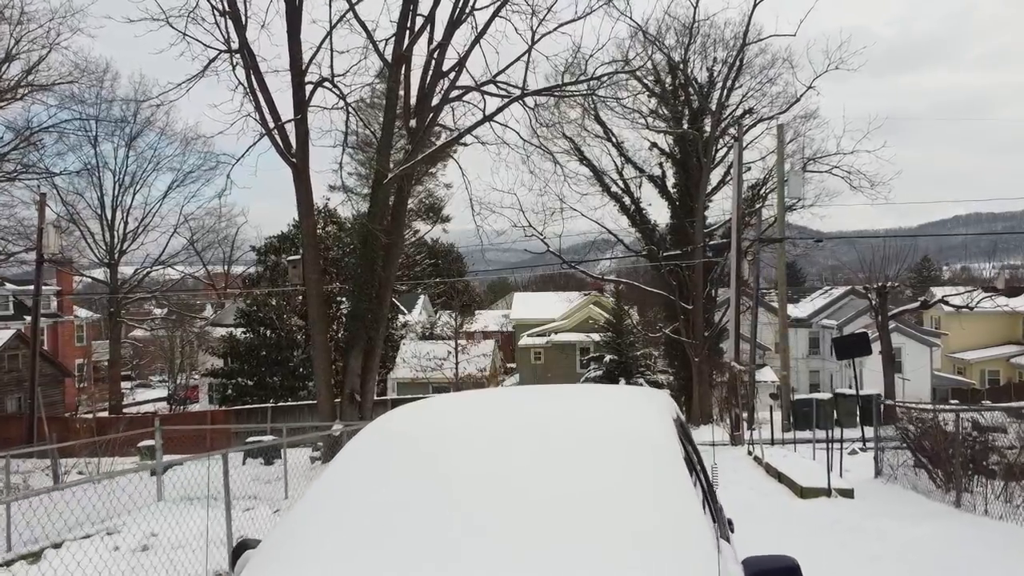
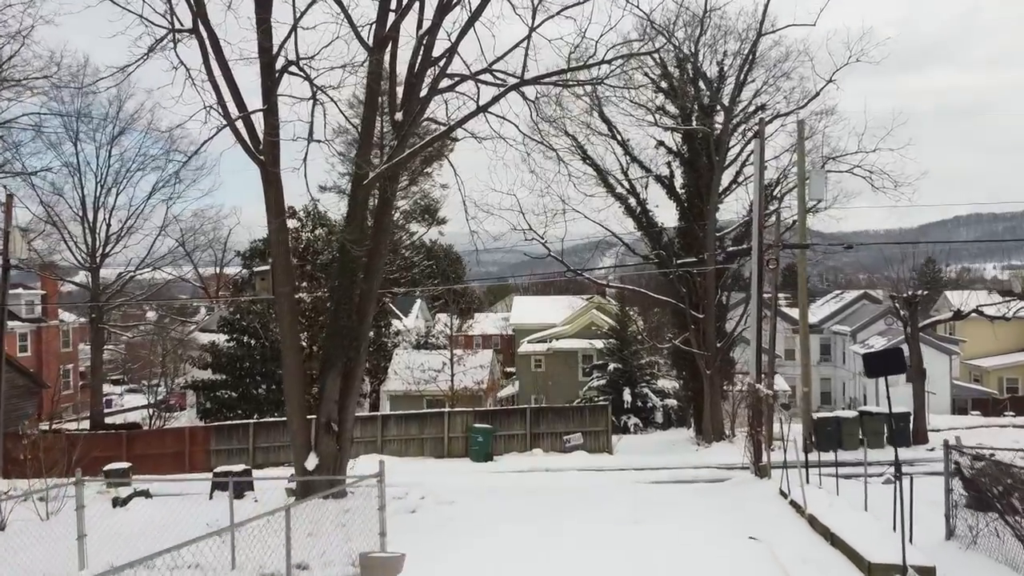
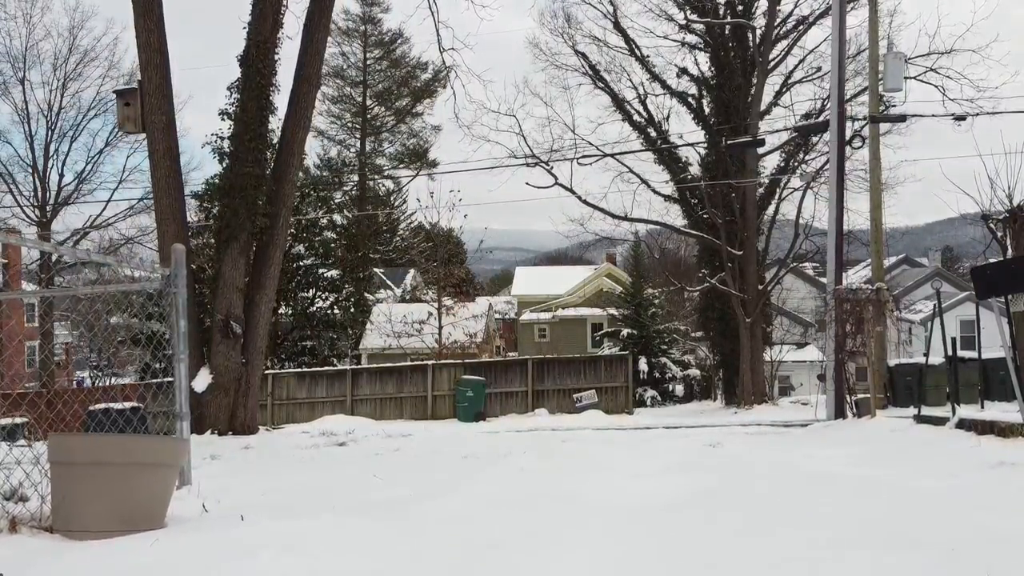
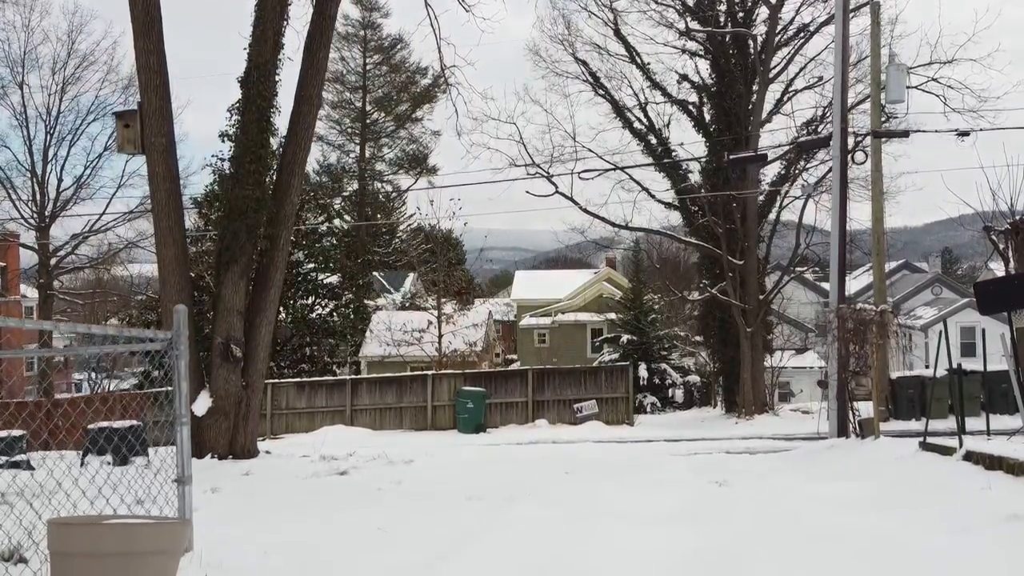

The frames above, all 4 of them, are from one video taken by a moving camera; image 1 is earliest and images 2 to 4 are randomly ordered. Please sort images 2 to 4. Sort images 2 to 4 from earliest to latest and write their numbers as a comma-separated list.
2, 4, 3
